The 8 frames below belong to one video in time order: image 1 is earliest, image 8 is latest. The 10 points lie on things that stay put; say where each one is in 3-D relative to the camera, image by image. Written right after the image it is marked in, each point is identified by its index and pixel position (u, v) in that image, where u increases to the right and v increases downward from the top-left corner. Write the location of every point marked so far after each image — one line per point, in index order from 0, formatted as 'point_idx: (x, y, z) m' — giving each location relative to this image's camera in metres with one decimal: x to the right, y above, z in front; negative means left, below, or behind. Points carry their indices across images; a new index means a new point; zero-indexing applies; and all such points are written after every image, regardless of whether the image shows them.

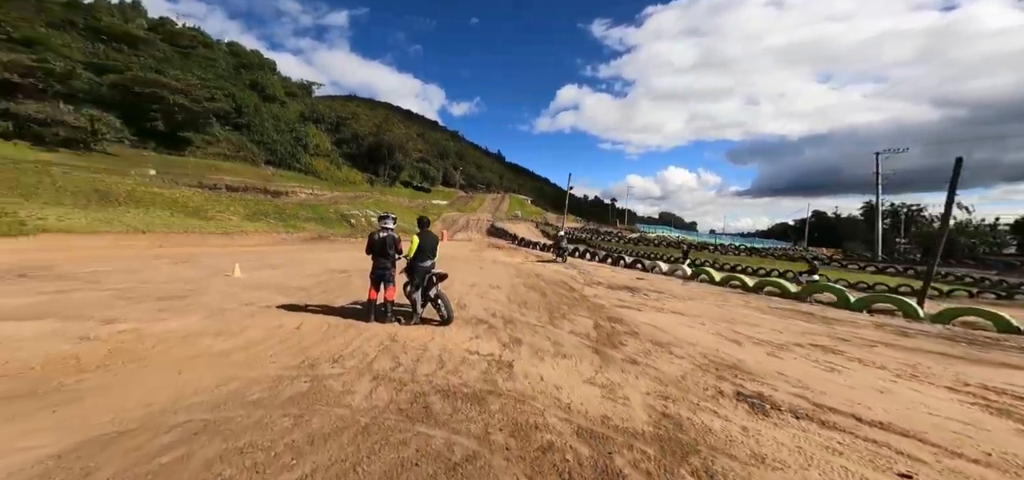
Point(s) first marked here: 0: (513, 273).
0: (-0.1, -1.0, +11.0) m
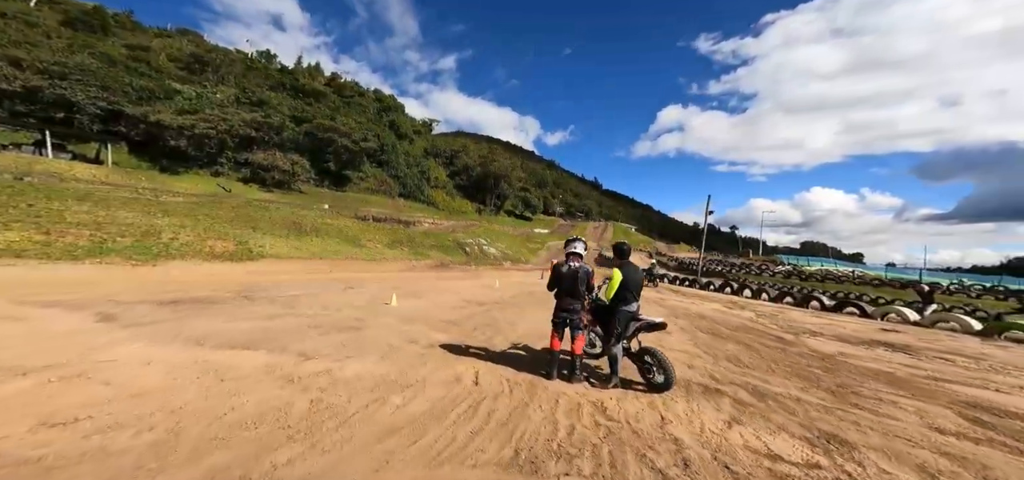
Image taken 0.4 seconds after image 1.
0: (+3.4, -1.7, +9.3) m
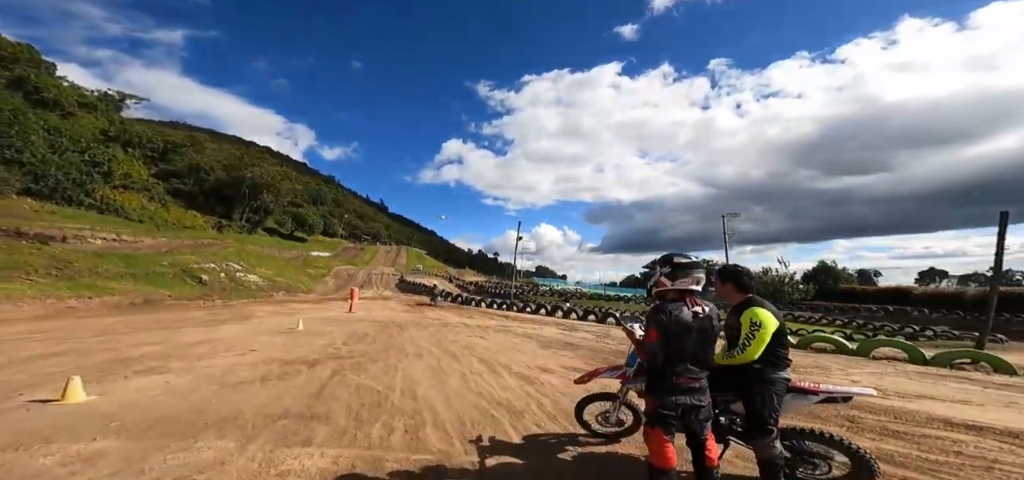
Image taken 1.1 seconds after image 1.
0: (+0.4, -2.2, +8.3) m
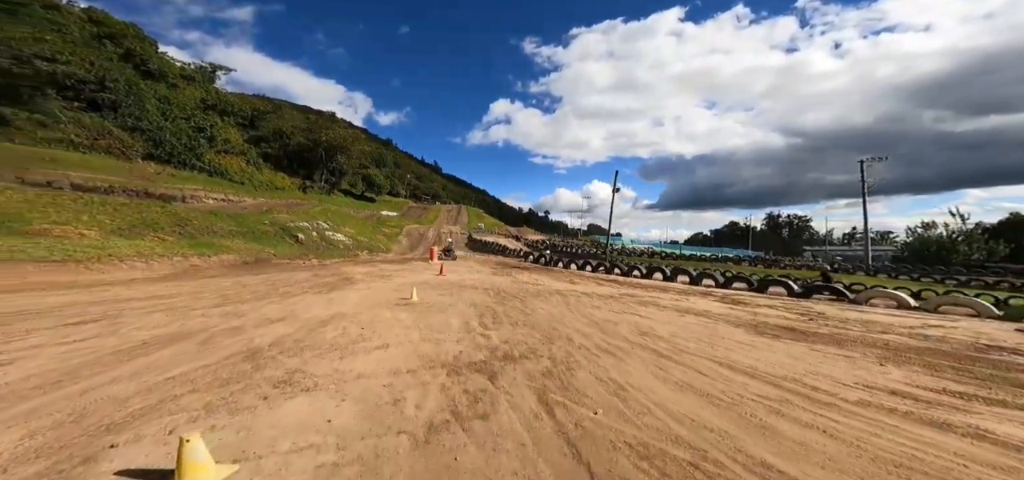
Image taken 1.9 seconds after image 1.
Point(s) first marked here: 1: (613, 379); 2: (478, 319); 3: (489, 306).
0: (+3.5, -1.4, +5.9) m
1: (+1.0, -1.4, +3.9) m
2: (-0.6, -1.5, +7.4) m
3: (-0.5, -1.4, +8.8) m
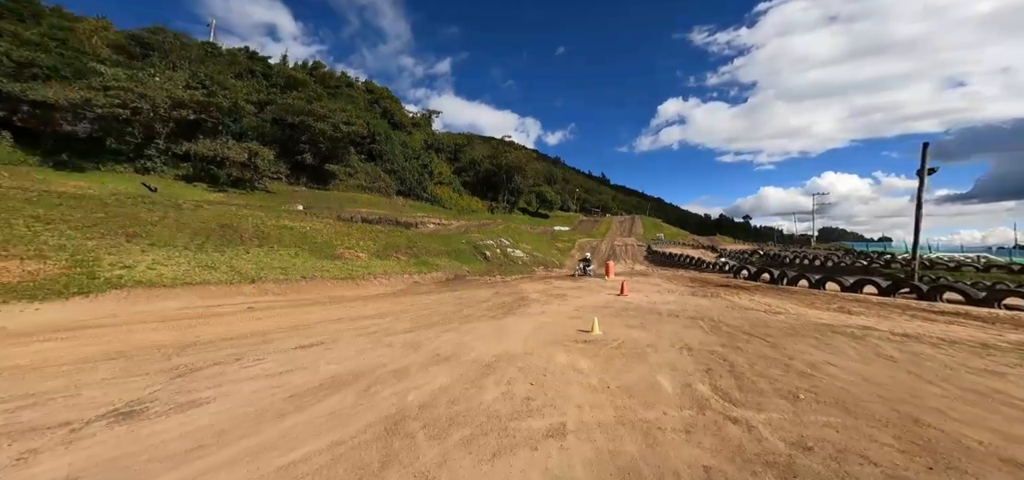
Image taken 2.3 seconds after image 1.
0: (+5.4, -1.4, +1.9) m
1: (+2.3, -1.4, +1.2) m
2: (+2.3, -1.7, +5.0) m
3: (+3.1, -1.7, +6.3) m
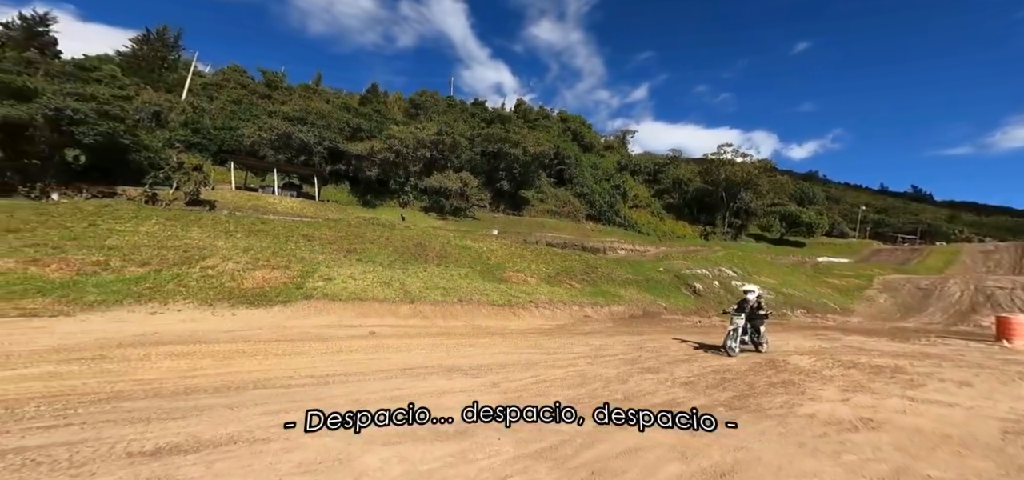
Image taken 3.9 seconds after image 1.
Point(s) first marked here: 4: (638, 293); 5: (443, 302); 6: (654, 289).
0: (+3.3, -0.4, -5.5) m
1: (+0.2, -0.4, -4.6) m
2: (+2.1, -1.0, -1.4) m
3: (+3.3, -1.1, -0.6) m
4: (+6.0, -2.5, +19.0) m
5: (-3.0, -2.6, +16.8) m
6: (+7.1, -2.5, +19.9) m
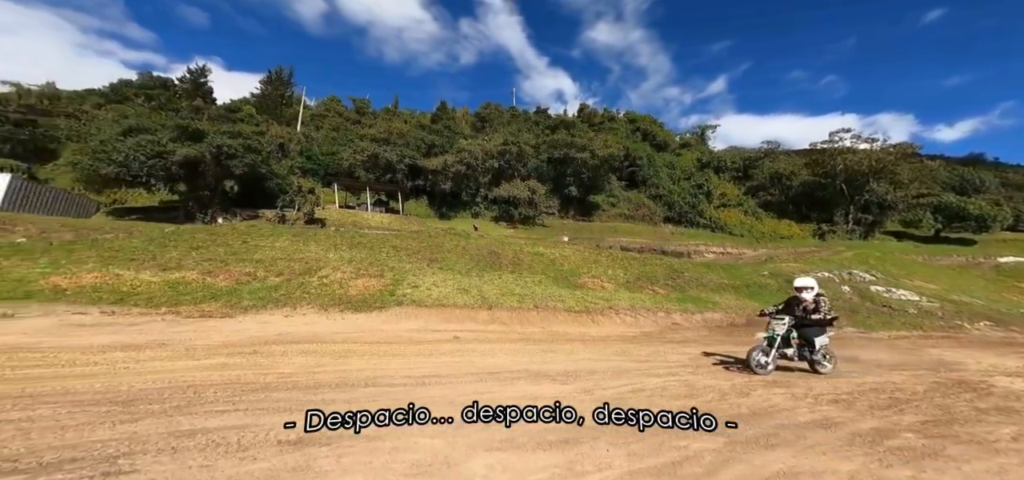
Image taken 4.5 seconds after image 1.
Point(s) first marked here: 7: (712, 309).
0: (+2.4, -0.2, -6.2) m
1: (-0.5, -0.3, -4.7) m
2: (+2.0, -0.9, -1.9) m
3: (+3.3, -1.0, -1.4) m
4: (+9.7, -2.6, +17.4) m
5: (+0.4, -2.9, +16.9) m
6: (+10.9, -2.5, +18.1) m
7: (+8.1, -2.9, +16.2) m
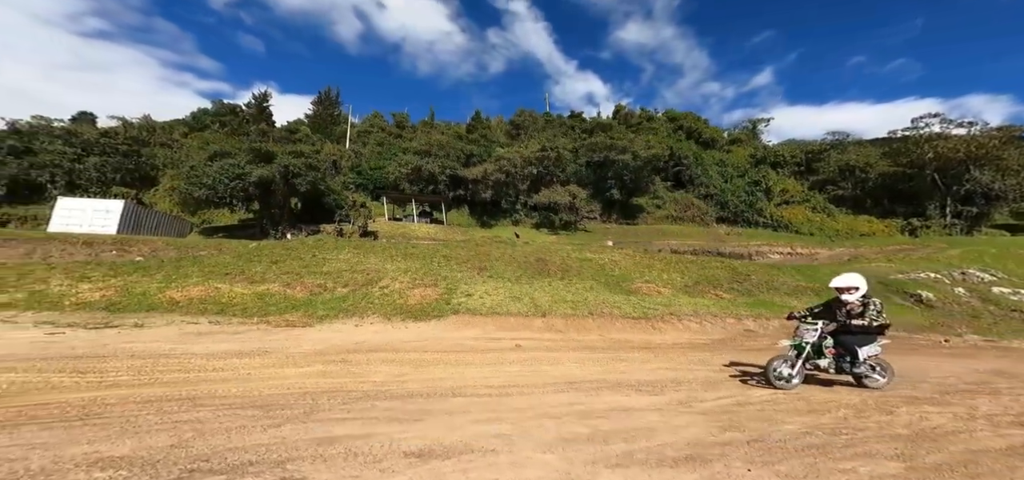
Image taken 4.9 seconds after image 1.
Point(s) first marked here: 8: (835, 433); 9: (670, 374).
0: (+2.3, -0.1, -6.4) m
1: (-0.4, -0.3, -4.7) m
2: (+2.3, -0.9, -2.1) m
3: (+3.8, -0.9, -1.7) m
4: (+12.0, -2.6, +16.2) m
5: (+2.8, -3.2, +16.7) m
6: (+13.3, -2.5, +16.8) m
7: (+10.3, -2.9, +15.2) m
8: (+2.8, -1.7, +3.4) m
9: (+2.7, -2.3, +6.8) m
